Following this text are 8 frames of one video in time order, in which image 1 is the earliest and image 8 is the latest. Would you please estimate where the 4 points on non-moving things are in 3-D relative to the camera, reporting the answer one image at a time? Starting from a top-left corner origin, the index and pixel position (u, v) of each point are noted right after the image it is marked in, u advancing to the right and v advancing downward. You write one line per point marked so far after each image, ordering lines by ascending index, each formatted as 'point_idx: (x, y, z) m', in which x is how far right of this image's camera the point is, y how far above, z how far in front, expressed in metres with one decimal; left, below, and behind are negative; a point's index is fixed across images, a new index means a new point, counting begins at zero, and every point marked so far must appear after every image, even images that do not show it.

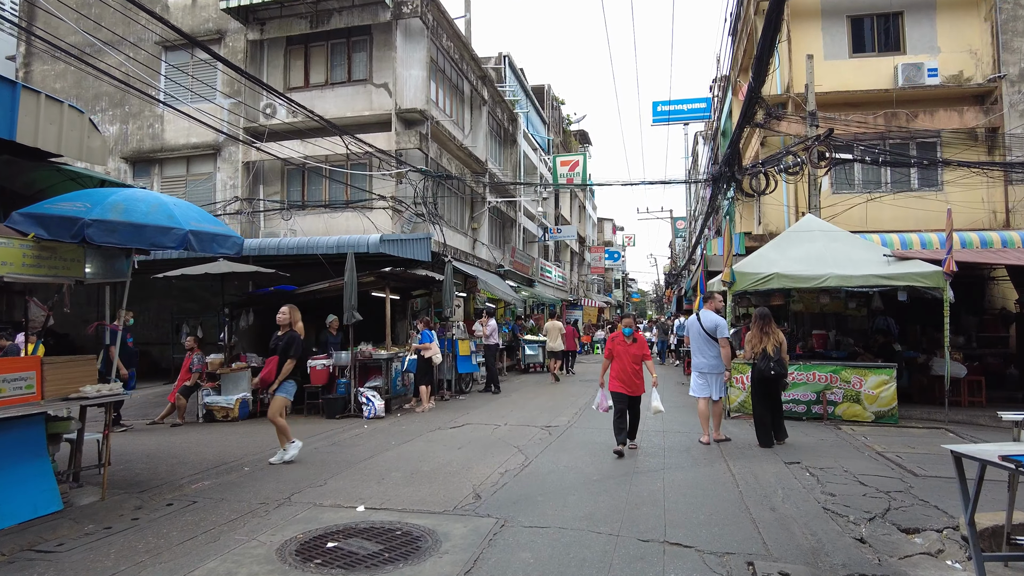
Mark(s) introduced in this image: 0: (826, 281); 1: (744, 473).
0: (+4.6, +0.1, +9.5) m
1: (+2.2, -1.8, +6.1) m
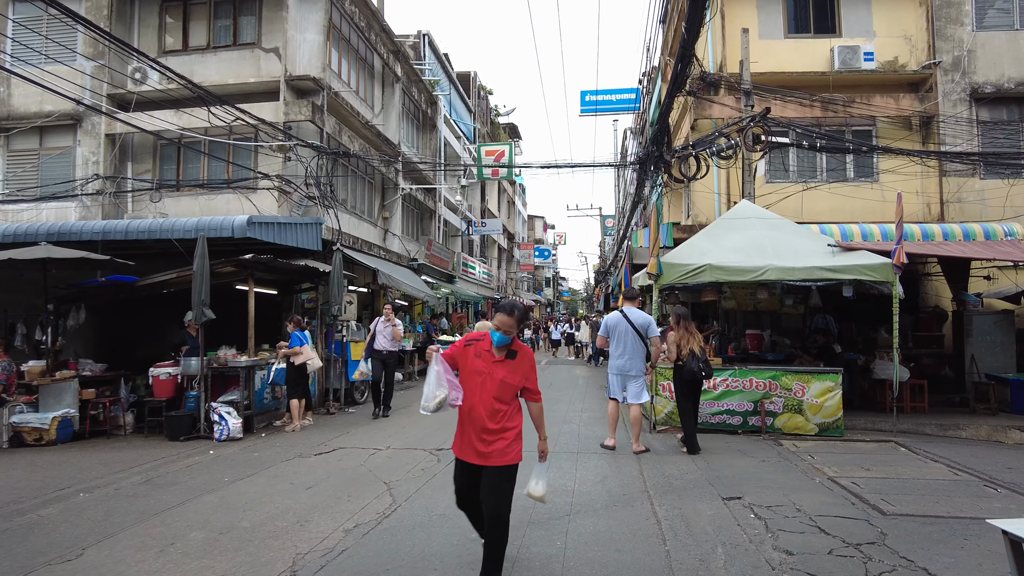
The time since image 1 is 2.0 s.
0: (+3.2, +0.2, +8.3) m
1: (+1.2, -1.7, +4.7) m
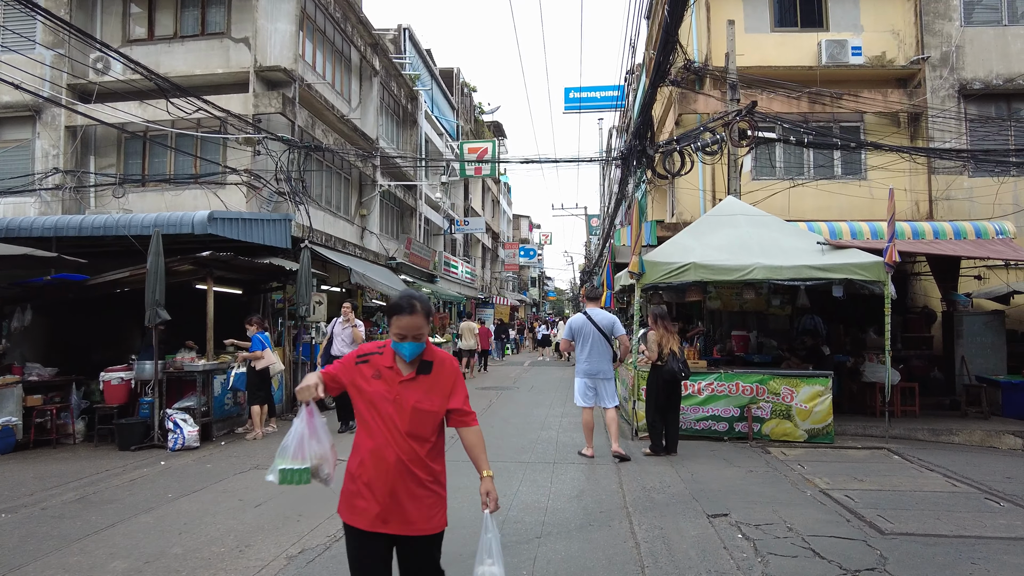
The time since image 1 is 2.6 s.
0: (+2.9, +0.2, +7.9) m
1: (+0.9, -1.7, +4.3) m
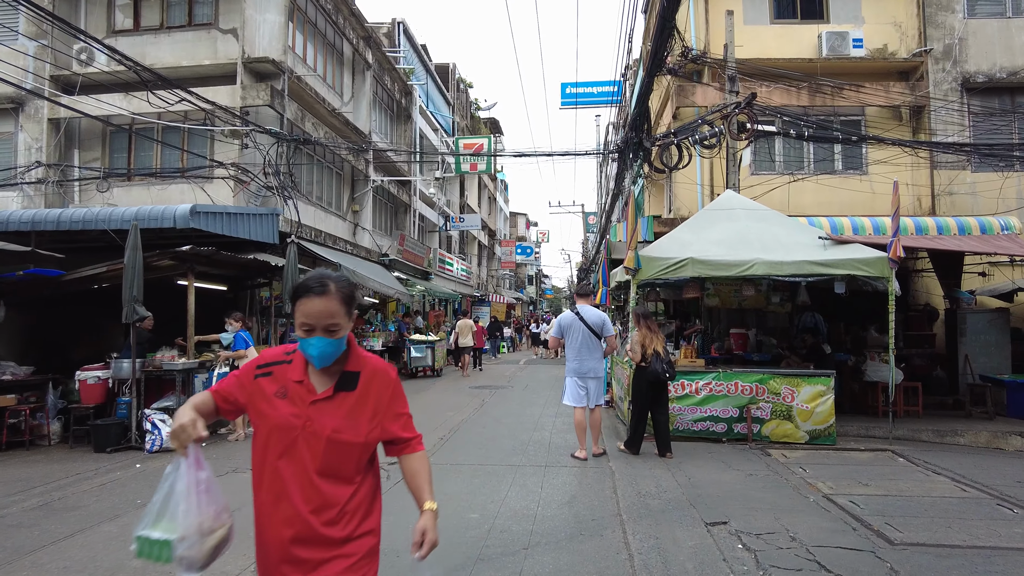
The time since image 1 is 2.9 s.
0: (+2.8, +0.2, +7.6) m
1: (+0.8, -1.6, +4.0) m
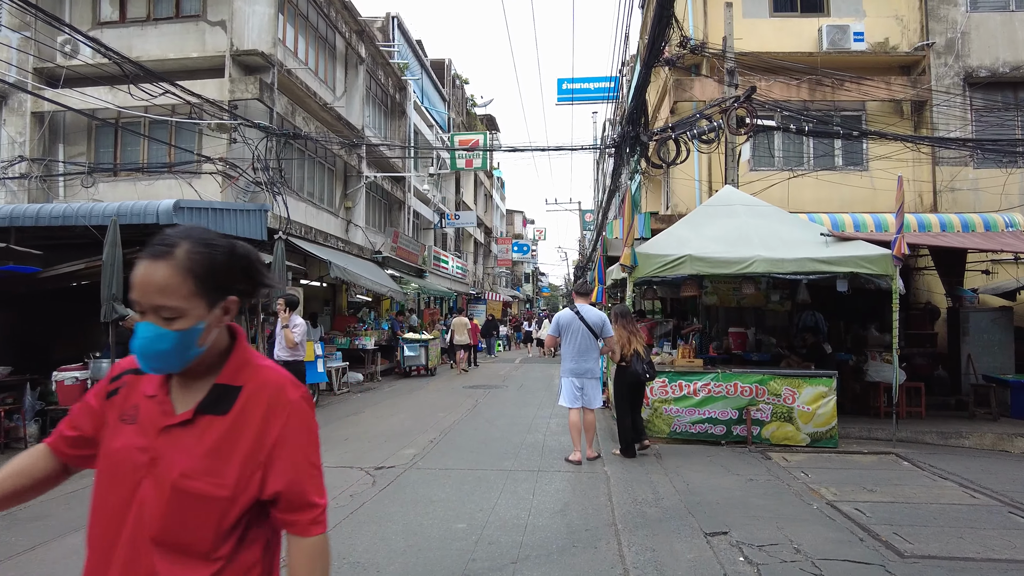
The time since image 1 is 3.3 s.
0: (+2.7, +0.3, +7.4) m
1: (+0.8, -1.6, +3.8) m
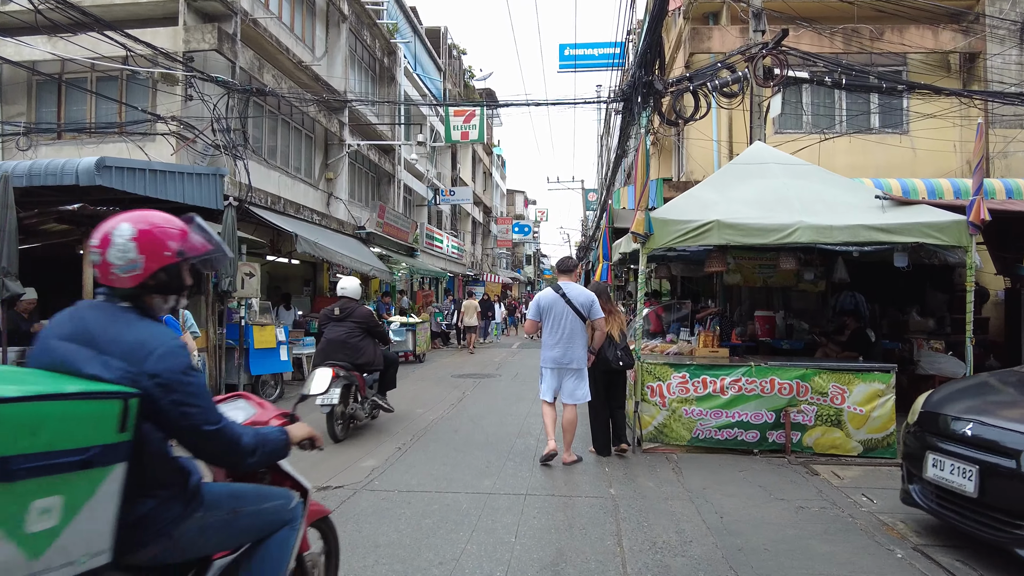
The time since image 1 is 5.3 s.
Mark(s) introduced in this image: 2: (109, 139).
0: (+2.6, +0.5, +6.0) m
1: (+0.6, -1.5, +2.5) m
2: (-6.7, +2.5, +10.9) m
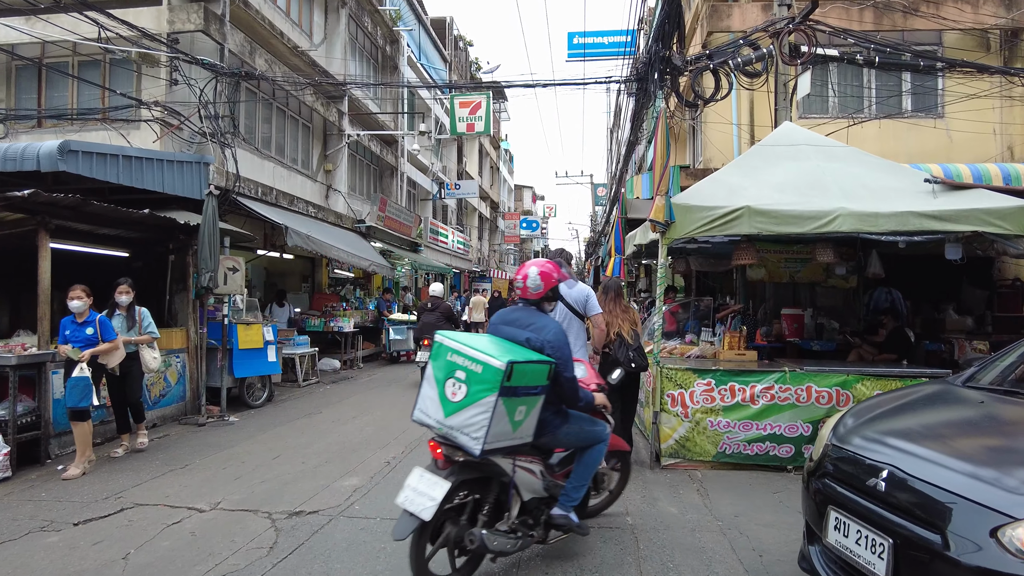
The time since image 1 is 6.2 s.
0: (+2.6, +0.5, +5.3) m
1: (+0.6, -1.4, +1.8) m
2: (-6.6, +2.5, +10.3) m
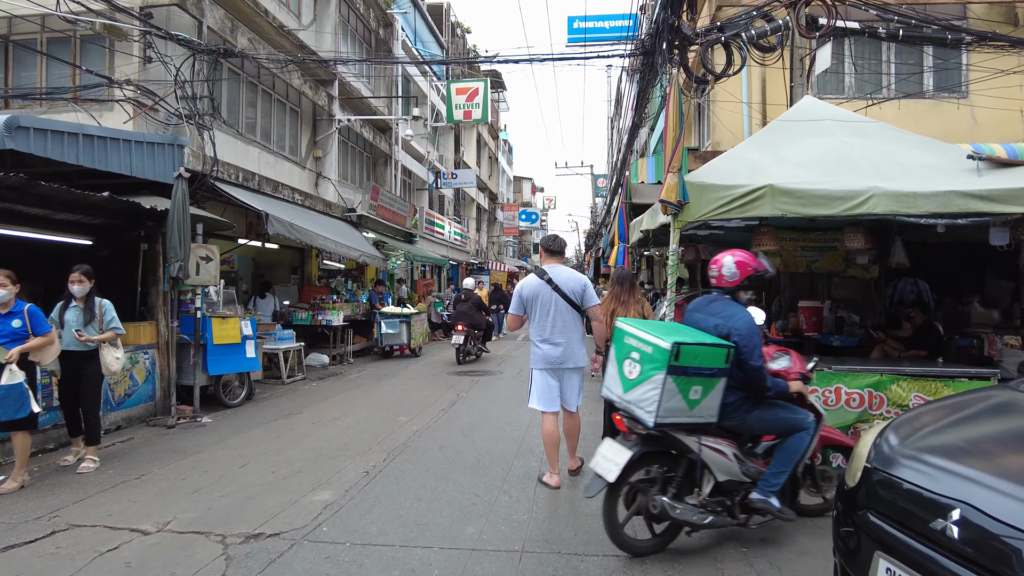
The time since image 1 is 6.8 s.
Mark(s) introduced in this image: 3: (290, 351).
0: (+2.5, +0.6, +4.7) m
1: (+0.5, -1.4, +1.2) m
2: (-6.7, +2.7, +9.6) m
3: (-3.3, -0.9, +9.8) m
